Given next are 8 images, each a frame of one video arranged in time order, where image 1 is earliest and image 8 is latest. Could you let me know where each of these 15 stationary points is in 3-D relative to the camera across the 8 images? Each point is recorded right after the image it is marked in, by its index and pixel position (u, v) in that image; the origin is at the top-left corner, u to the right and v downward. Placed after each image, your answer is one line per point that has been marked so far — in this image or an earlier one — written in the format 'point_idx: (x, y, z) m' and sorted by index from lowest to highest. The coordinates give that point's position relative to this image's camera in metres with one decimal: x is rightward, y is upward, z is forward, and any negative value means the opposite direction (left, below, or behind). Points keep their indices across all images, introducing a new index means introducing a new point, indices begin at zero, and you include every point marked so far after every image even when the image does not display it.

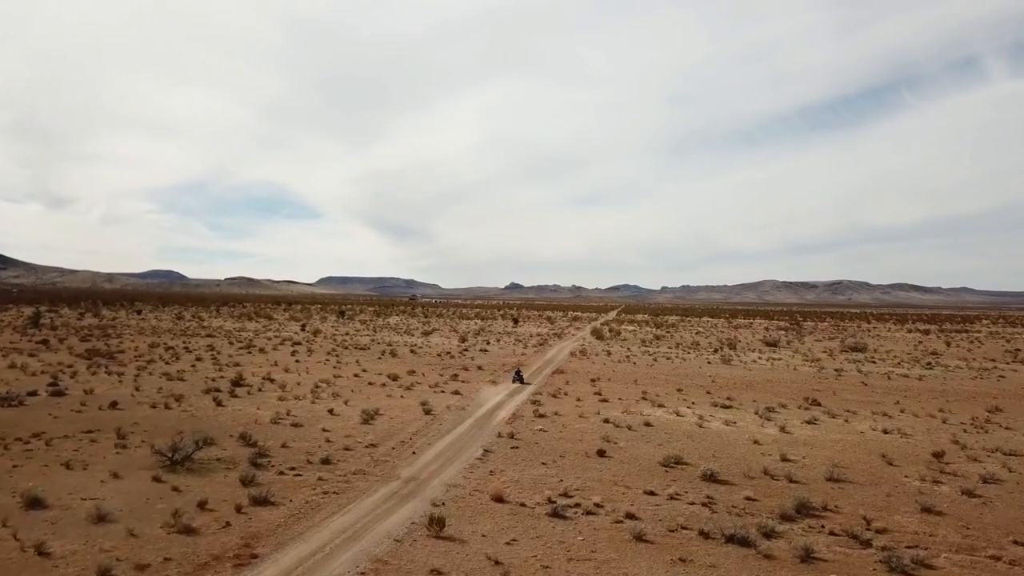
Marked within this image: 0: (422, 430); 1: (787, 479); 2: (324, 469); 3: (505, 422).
0: (-2.1, -3.4, +18.6) m
1: (+4.9, -3.4, +14.3) m
2: (-3.5, -3.3, +14.7) m
3: (-0.2, -3.4, +19.7) m
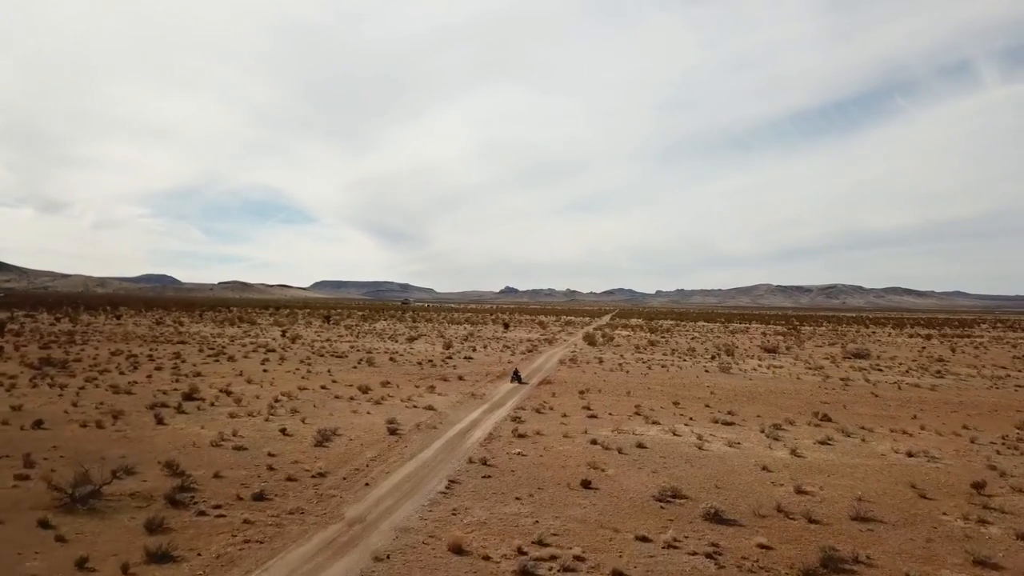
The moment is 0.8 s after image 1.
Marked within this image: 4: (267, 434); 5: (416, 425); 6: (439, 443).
0: (-2.6, -3.4, +16.3) m
1: (+4.4, -3.5, +12.0) m
2: (-4.0, -3.4, +12.3) m
3: (-0.7, -3.4, +17.4) m
4: (-5.6, -3.3, +18.1) m
5: (-2.4, -3.4, +19.7) m
6: (-1.6, -3.5, +17.8) m
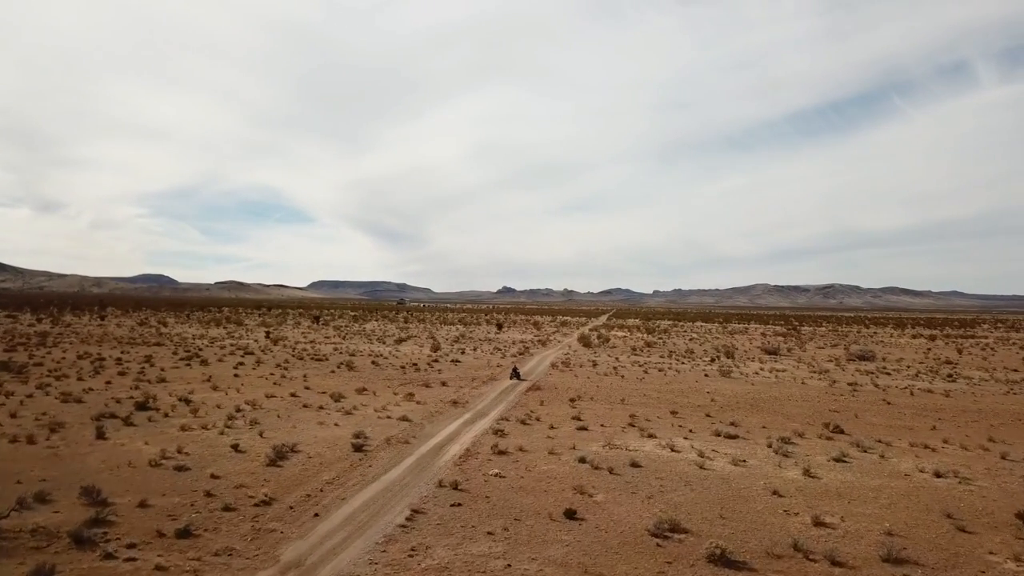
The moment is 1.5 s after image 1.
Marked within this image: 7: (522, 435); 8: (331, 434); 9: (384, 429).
0: (-3.1, -3.4, +14.4) m
1: (+4.0, -3.5, +10.1) m
2: (-4.4, -3.4, +10.4) m
3: (-1.1, -3.4, +15.5) m
4: (-6.0, -3.3, +16.2) m
5: (-2.8, -3.4, +17.8) m
6: (-2.1, -3.4, +15.9) m
7: (+0.2, -3.4, +18.5) m
8: (-4.1, -3.3, +18.2) m
9: (-3.0, -3.4, +19.0) m
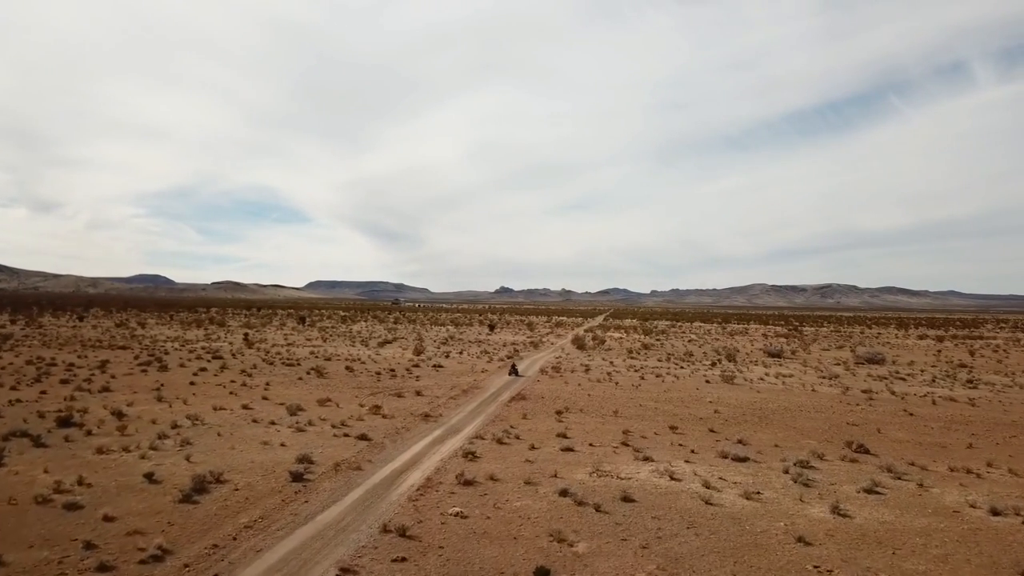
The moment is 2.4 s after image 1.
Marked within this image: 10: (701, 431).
0: (-3.6, -3.4, +11.7) m
1: (+3.5, -3.4, +7.5) m
2: (-4.9, -3.4, +7.7) m
3: (-1.7, -3.4, +12.8) m
4: (-6.5, -3.3, +13.5) m
5: (-3.4, -3.3, +15.1) m
6: (-2.6, -3.4, +13.2) m
7: (-0.3, -3.4, +15.8) m
8: (-4.7, -3.3, +15.5) m
9: (-3.6, -3.3, +16.4) m
10: (+4.6, -3.5, +19.4) m
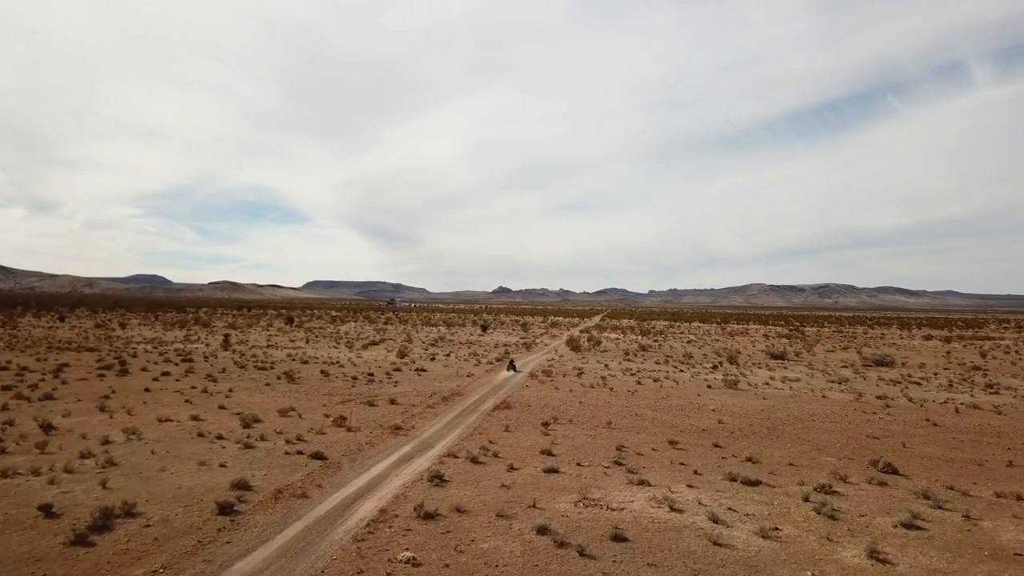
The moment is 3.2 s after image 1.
0: (-4.0, -3.3, +9.5) m
1: (+3.1, -3.4, +5.2) m
2: (-5.3, -3.3, +5.5) m
3: (-2.1, -3.3, +10.5) m
4: (-7.0, -3.2, +11.3) m
5: (-3.8, -3.3, +12.8) m
6: (-3.0, -3.3, +11.0) m
7: (-0.7, -3.3, +13.6) m
8: (-5.1, -3.2, +13.3) m
9: (-4.0, -3.3, +14.1) m
10: (+4.1, -3.4, +17.1) m
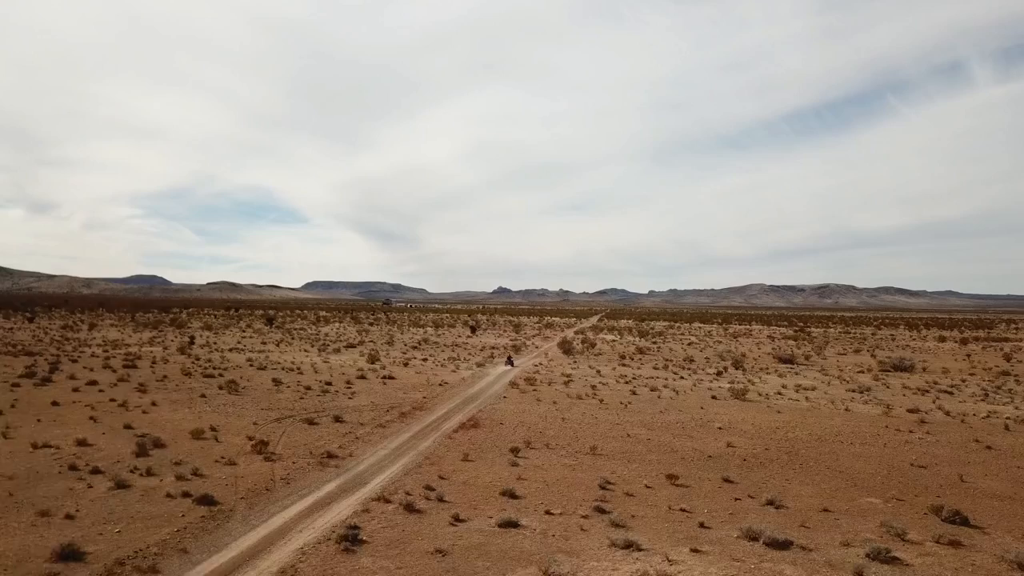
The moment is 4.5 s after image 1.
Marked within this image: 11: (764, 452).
0: (-4.8, -3.2, +5.8) m
1: (+2.3, -3.2, +1.6) m
2: (-6.1, -3.2, +1.8) m
3: (-2.9, -3.2, +6.9) m
4: (-7.7, -3.1, +7.6) m
5: (-4.6, -3.2, +9.2) m
6: (-3.8, -3.2, +7.3) m
7: (-1.5, -3.2, +9.9) m
8: (-5.9, -3.1, +9.6) m
9: (-4.8, -3.1, +10.4) m
10: (+3.4, -3.3, +13.5) m
11: (+5.3, -3.4, +16.6) m
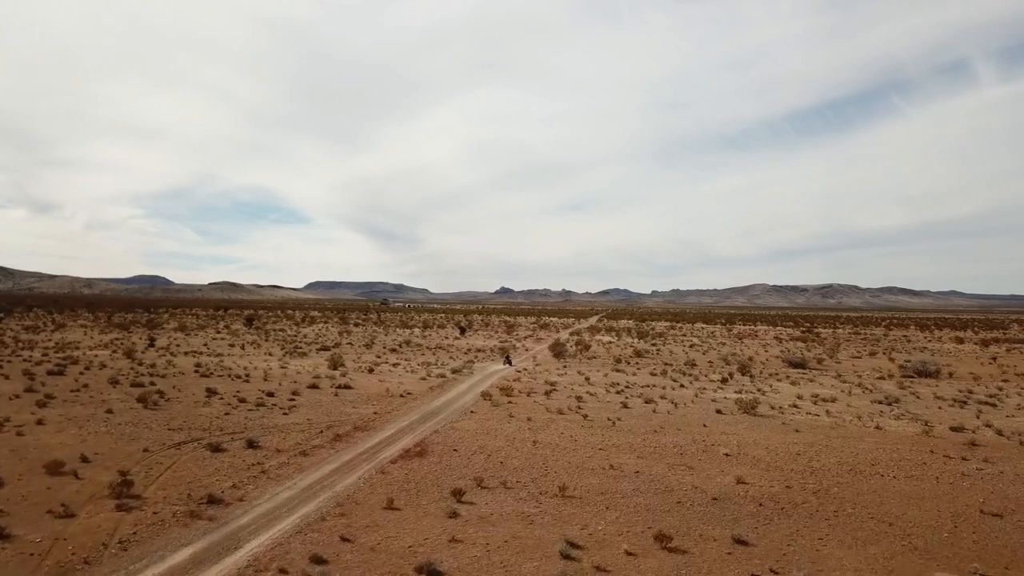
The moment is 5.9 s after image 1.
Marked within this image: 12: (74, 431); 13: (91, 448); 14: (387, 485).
0: (-5.7, -3.1, +2.0) m
1: (+1.4, -3.1, -2.2) m
2: (-7.0, -3.0, -1.9) m
3: (-3.8, -3.1, +3.1) m
4: (-8.6, -3.0, +3.9) m
5: (-5.4, -3.0, +5.4) m
6: (-4.7, -3.1, +3.6) m
7: (-2.4, -3.0, +6.1) m
8: (-6.7, -3.0, +5.9) m
9: (-5.7, -3.0, +6.7) m
10: (+2.5, -3.2, +9.7) m
11: (+4.4, -3.2, +12.8) m
12: (-9.2, -3.0, +16.9) m
13: (-7.9, -3.0, +15.1) m
14: (-2.0, -3.1, +12.8) m
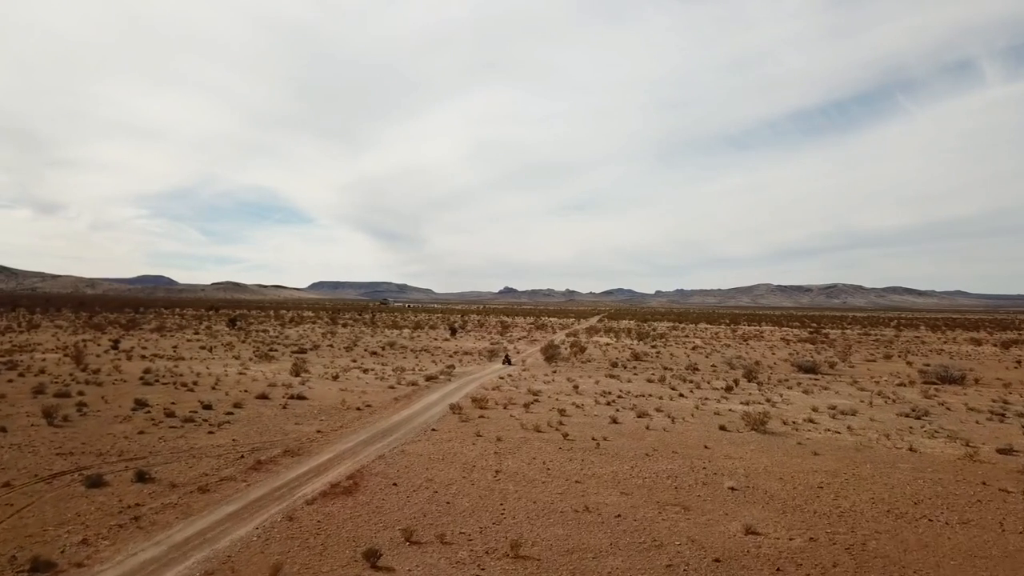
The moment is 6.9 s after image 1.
0: (-6.5, -3.0, -0.9) m
1: (+0.6, -3.0, -5.2) m
2: (-7.8, -2.9, -4.9) m
3: (-4.5, -3.0, +0.2) m
4: (-9.4, -2.9, +0.9) m
5: (-6.2, -2.9, +2.5) m
6: (-5.5, -3.0, +0.6) m
7: (-3.1, -3.0, +3.2) m
8: (-7.5, -2.9, +2.9) m
9: (-6.4, -2.9, +3.7) m
10: (+1.8, -3.1, +6.7) m
11: (+3.7, -3.2, +9.8) m
12: (-9.9, -2.9, +14.0) m
13: (-8.6, -2.9, +12.2) m
14: (-2.7, -3.0, +9.8) m
